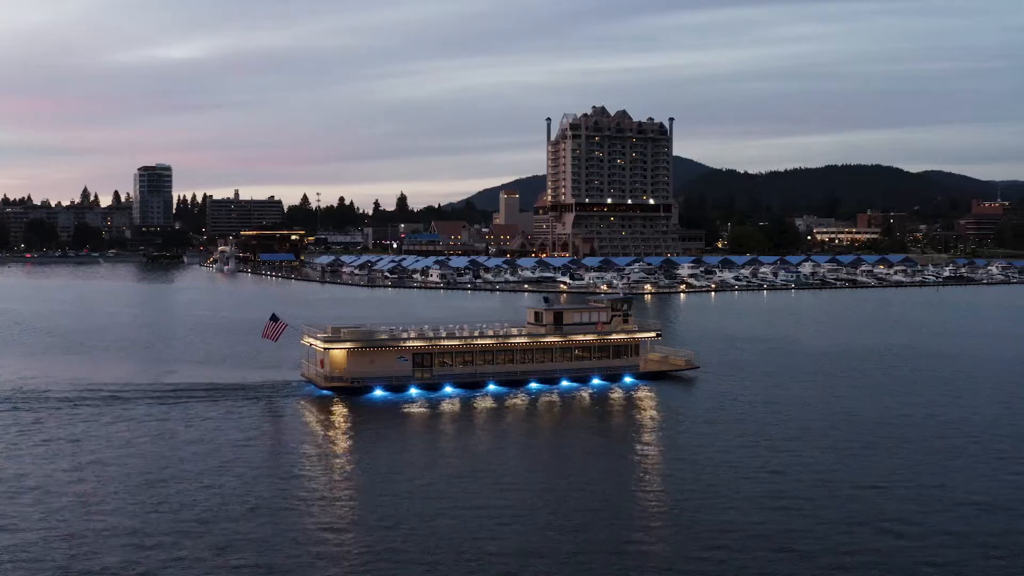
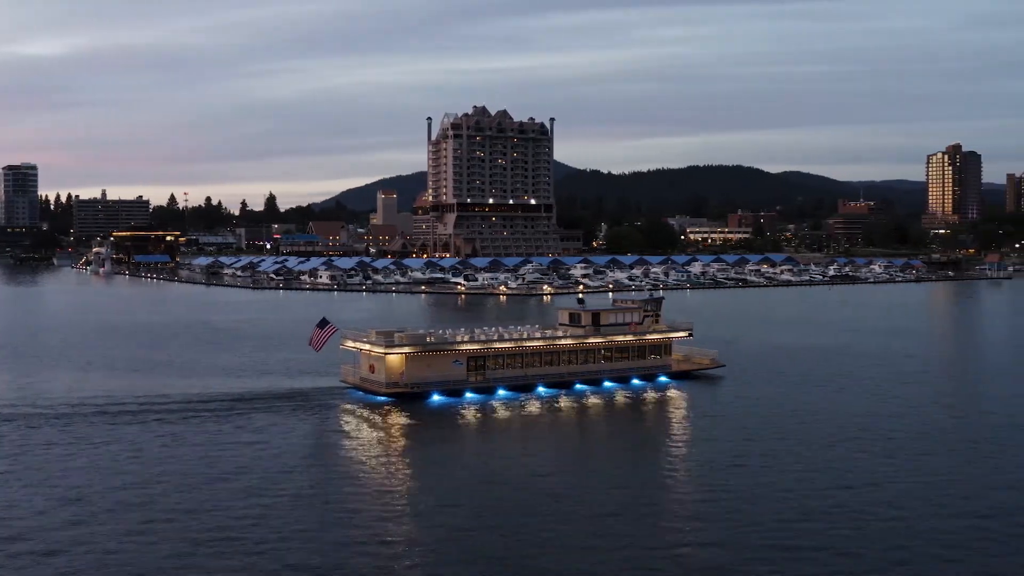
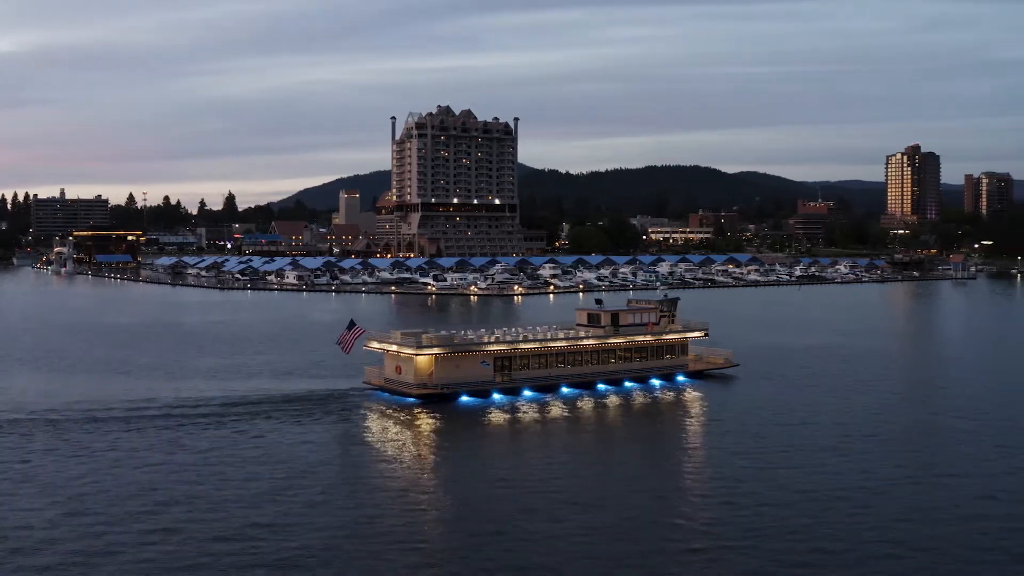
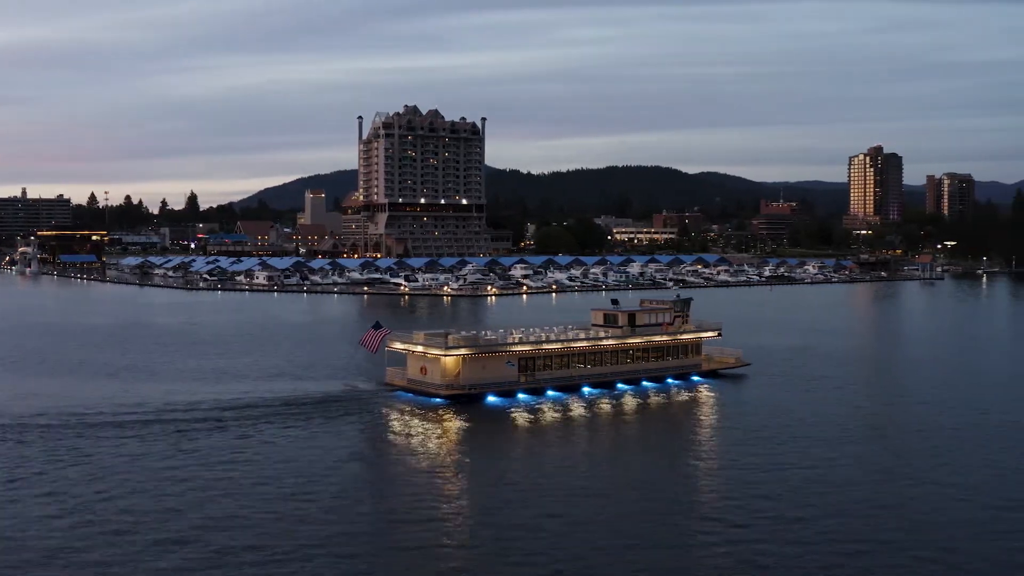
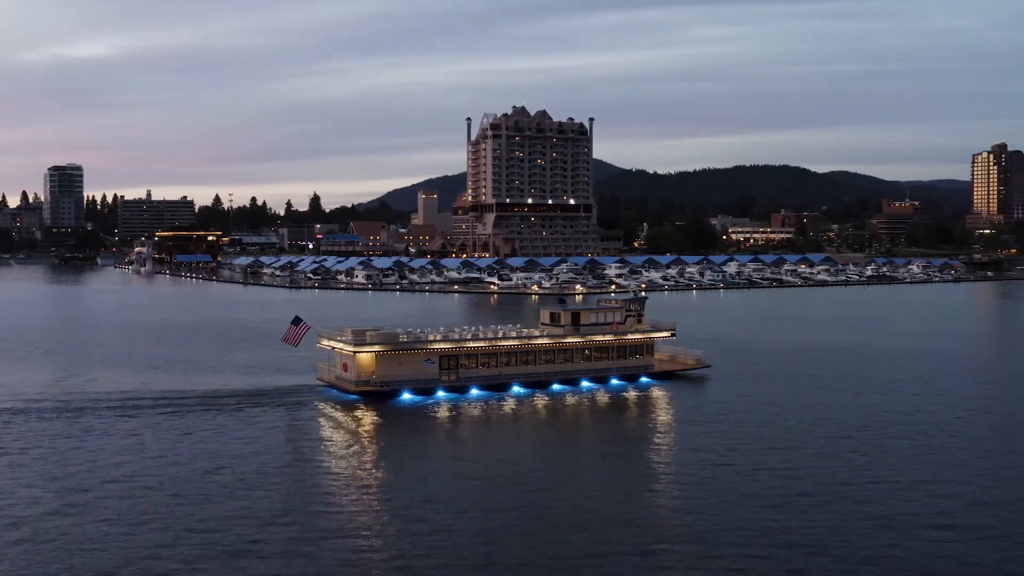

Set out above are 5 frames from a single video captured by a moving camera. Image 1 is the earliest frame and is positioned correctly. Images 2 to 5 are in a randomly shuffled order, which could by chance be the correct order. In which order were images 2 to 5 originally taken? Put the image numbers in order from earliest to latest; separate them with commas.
5, 2, 3, 4
